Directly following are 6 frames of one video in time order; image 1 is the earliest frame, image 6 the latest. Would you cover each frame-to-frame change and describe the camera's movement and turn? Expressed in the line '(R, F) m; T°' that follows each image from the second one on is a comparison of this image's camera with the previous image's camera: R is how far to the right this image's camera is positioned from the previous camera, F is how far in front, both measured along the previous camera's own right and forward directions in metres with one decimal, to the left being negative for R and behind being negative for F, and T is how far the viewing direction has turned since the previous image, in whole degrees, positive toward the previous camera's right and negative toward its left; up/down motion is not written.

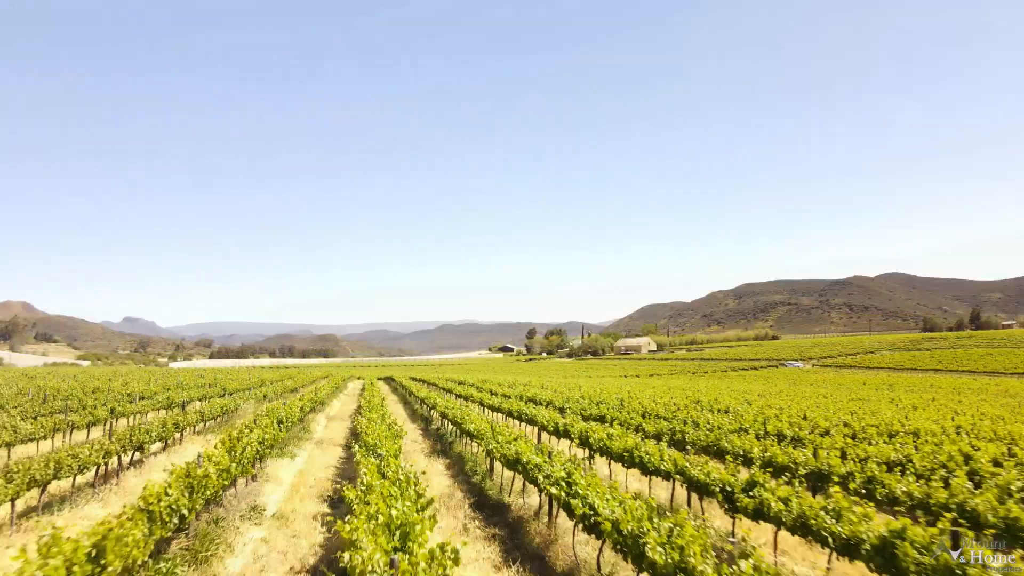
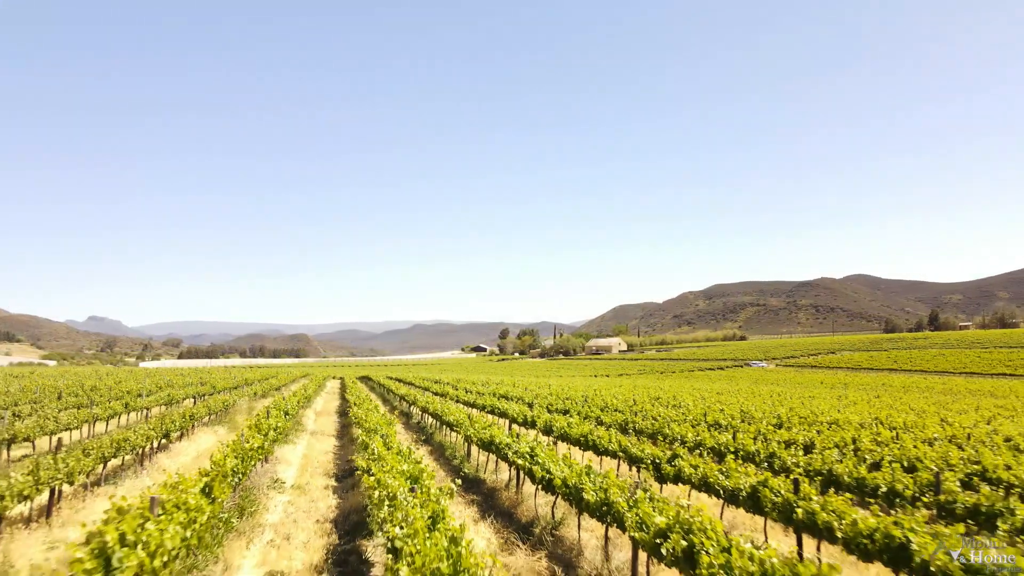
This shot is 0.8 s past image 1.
(+1.5, -0.5) m; 0°
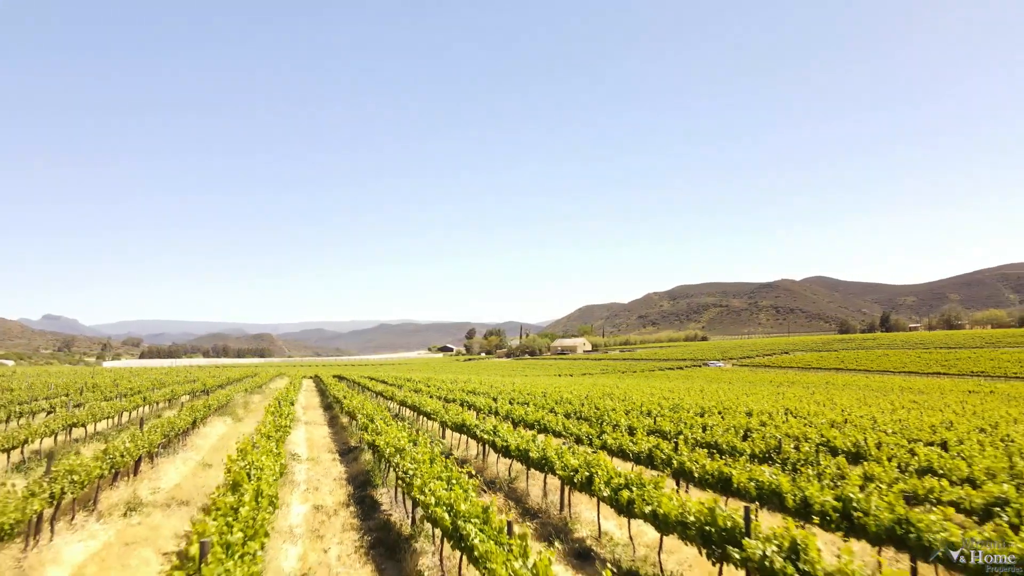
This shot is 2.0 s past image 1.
(+1.9, -0.6) m; 0°
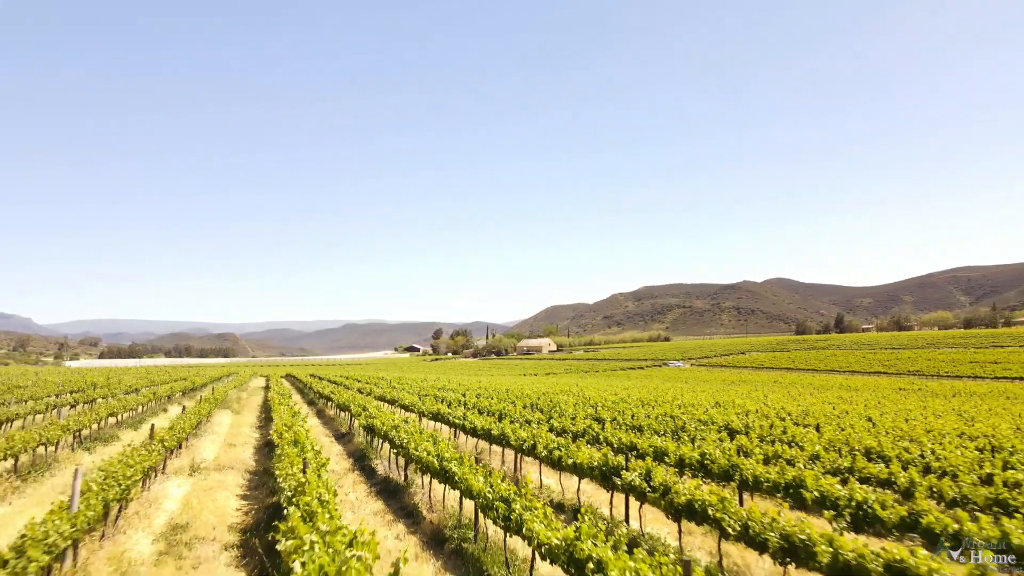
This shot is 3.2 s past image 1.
(+1.9, -0.5) m; 0°
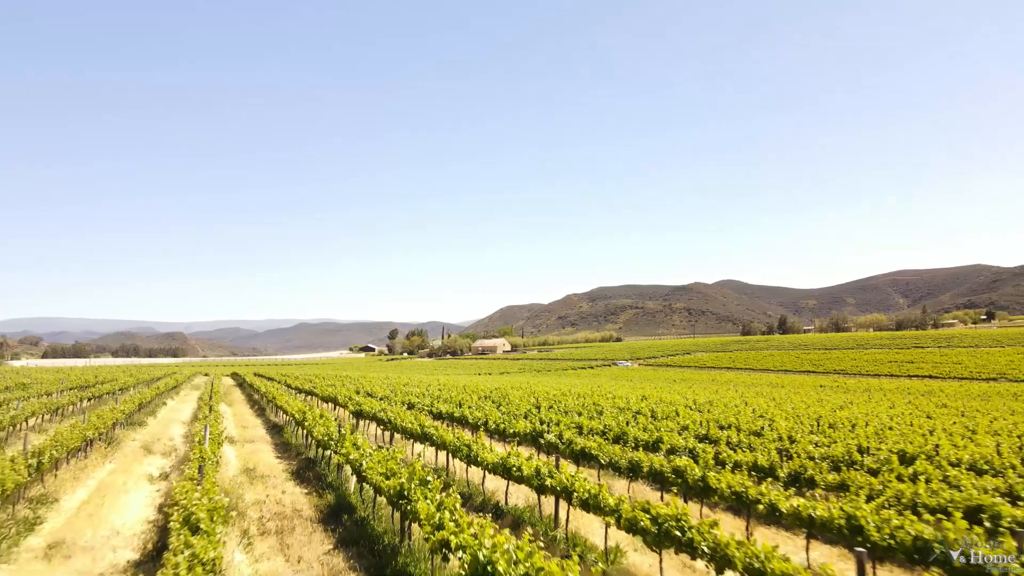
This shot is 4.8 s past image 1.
(+2.5, -0.5) m; 0°
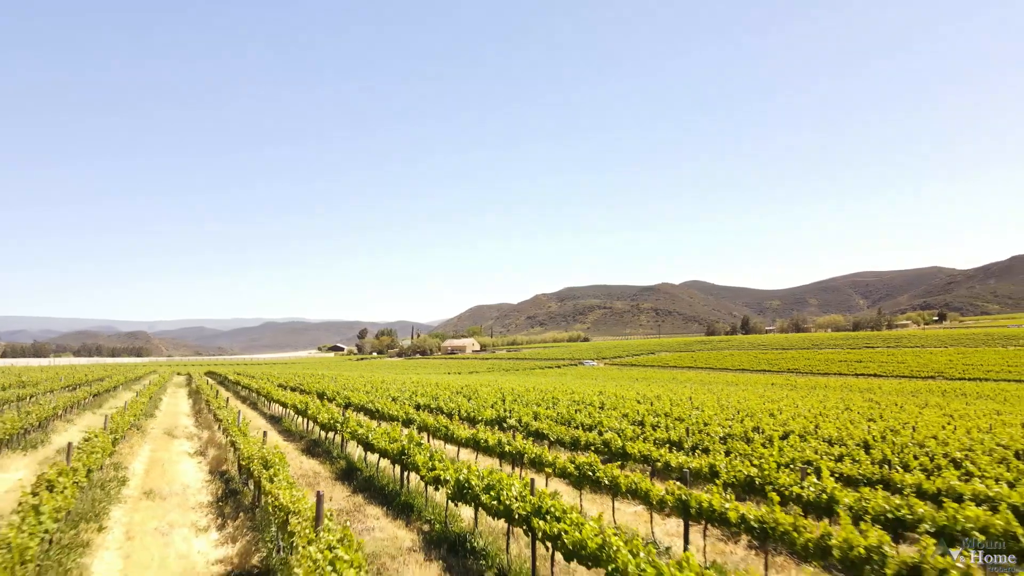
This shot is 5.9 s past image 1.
(+1.8, -0.2) m; 0°
